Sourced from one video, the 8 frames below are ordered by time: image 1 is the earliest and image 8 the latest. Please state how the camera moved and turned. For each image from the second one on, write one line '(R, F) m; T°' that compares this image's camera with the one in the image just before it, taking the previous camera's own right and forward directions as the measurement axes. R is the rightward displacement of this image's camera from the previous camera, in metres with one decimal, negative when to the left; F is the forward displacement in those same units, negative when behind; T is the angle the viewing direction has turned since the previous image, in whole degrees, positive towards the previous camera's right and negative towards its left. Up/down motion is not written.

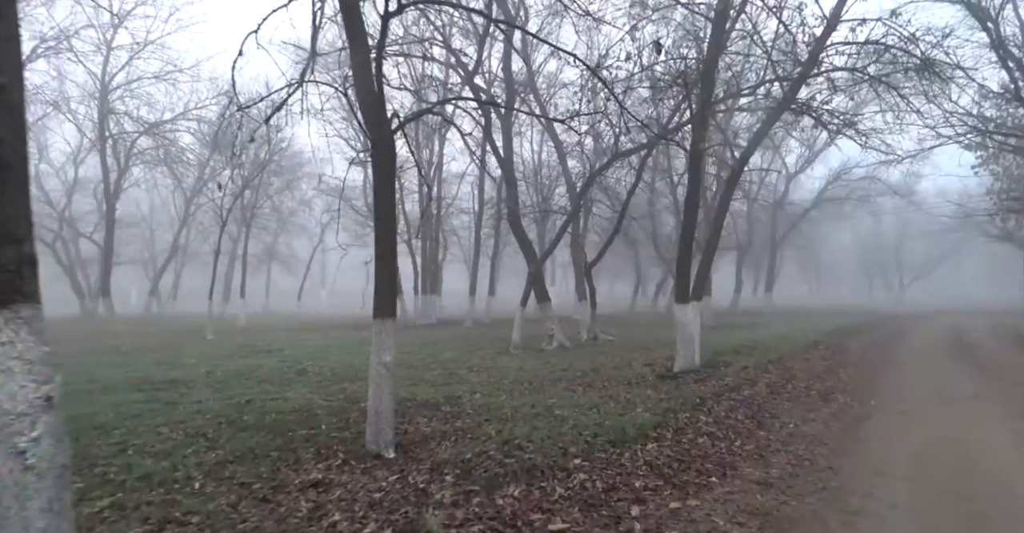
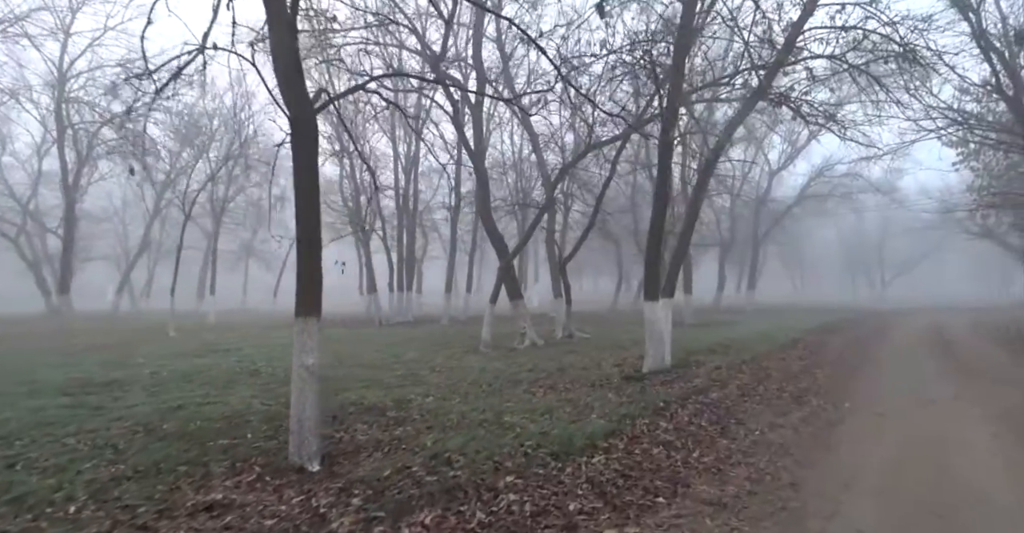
(+0.5, +0.6) m; +1°
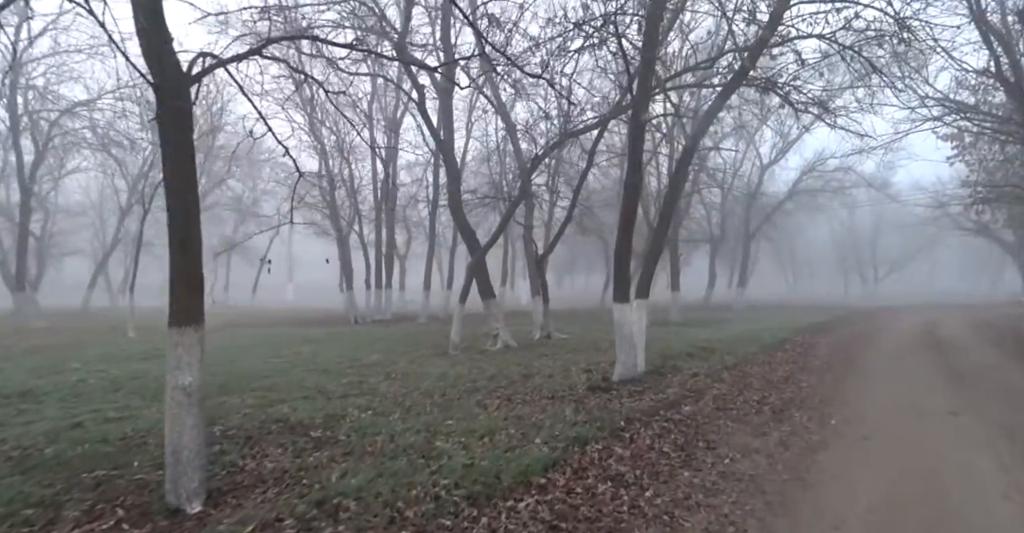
(+0.6, +0.9) m; 0°
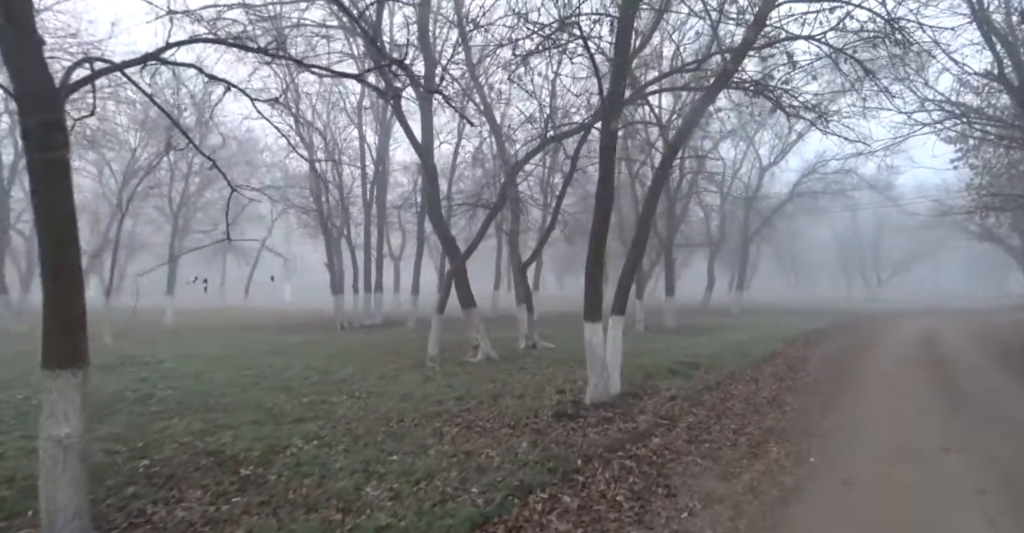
(+0.6, +0.6) m; 0°
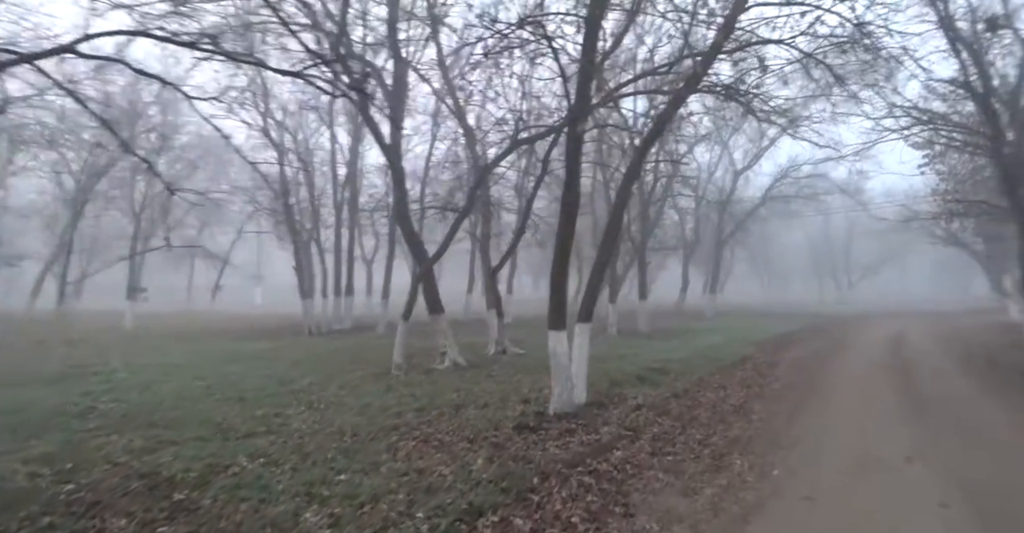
(+0.2, +0.3) m; +2°
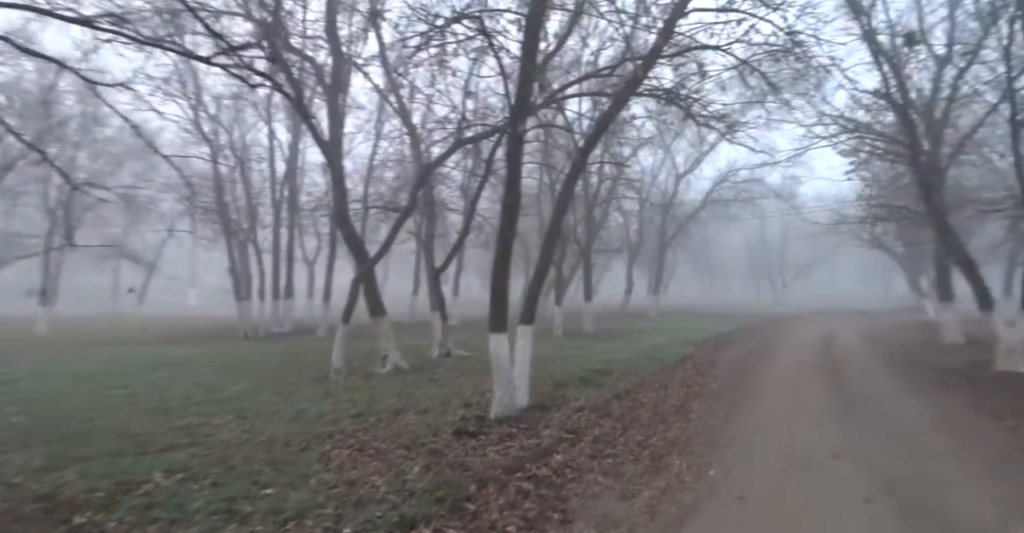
(+0.1, +0.2) m; +5°
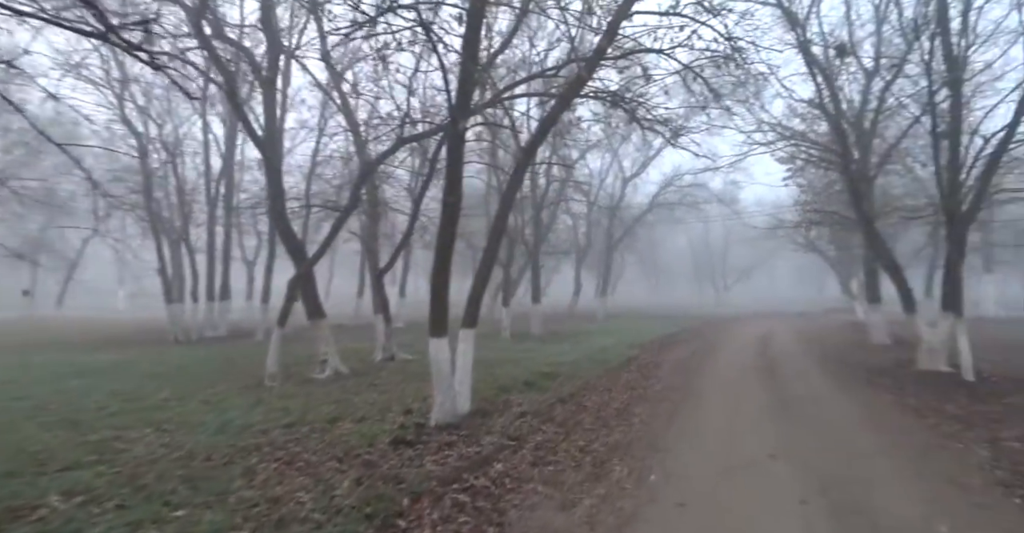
(+0.1, +0.2) m; +5°
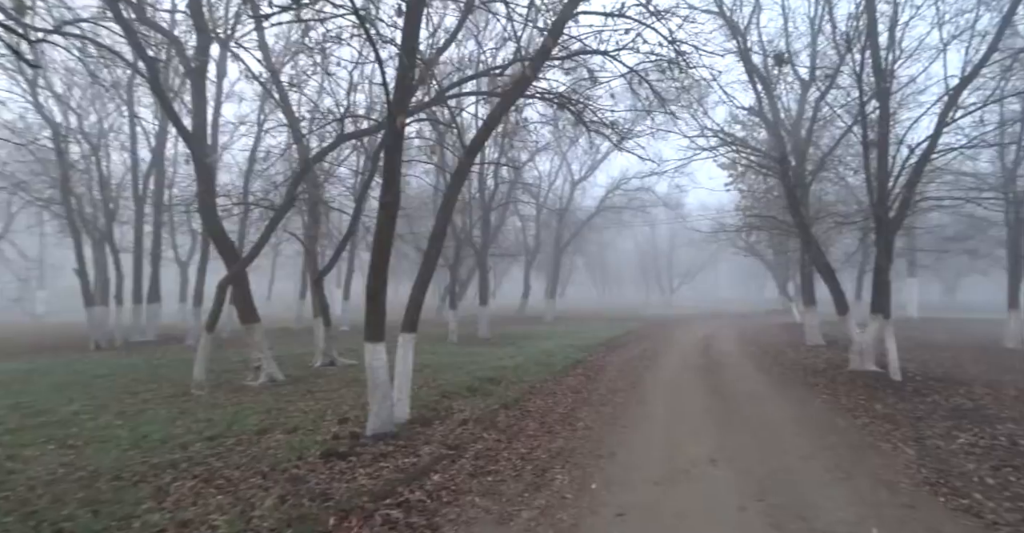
(+0.1, +0.2) m; +5°
